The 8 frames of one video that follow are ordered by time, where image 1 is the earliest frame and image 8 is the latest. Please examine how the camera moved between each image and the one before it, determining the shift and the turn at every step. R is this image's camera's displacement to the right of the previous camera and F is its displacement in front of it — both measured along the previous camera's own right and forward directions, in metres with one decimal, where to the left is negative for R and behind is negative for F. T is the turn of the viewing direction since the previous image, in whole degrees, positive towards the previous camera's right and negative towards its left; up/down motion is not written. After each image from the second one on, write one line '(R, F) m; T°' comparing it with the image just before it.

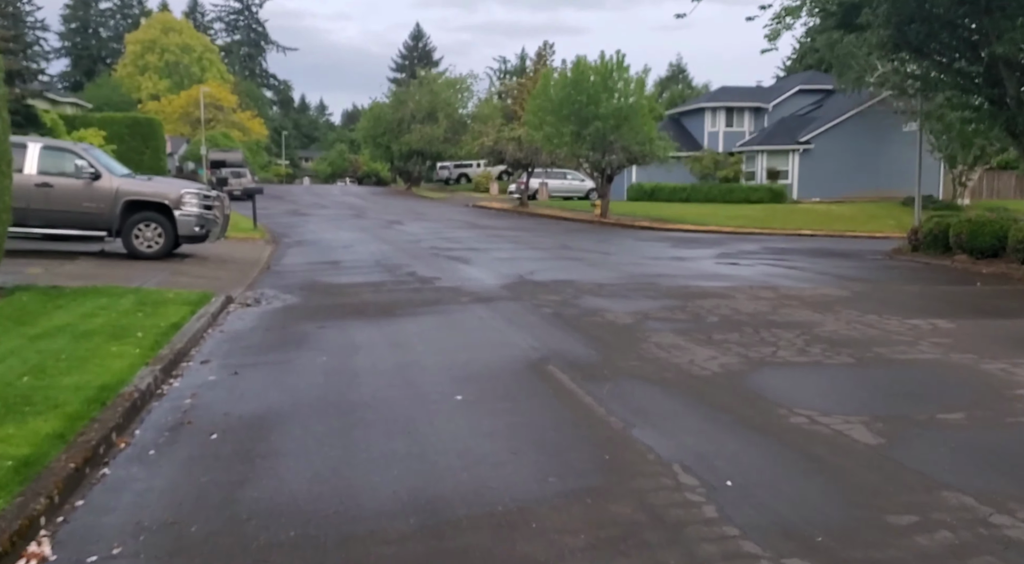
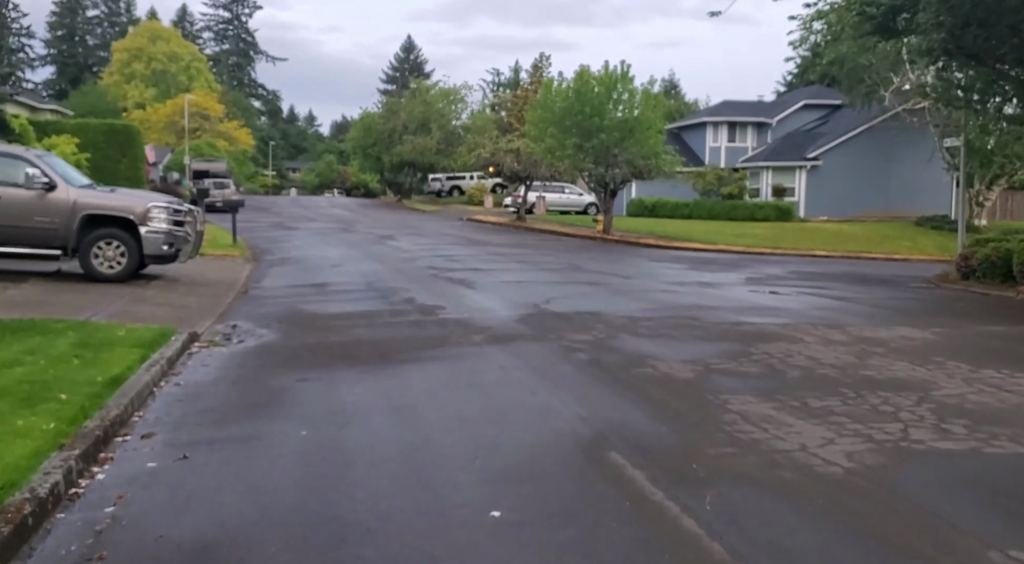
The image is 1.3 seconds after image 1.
(-0.4, +1.9) m; +1°
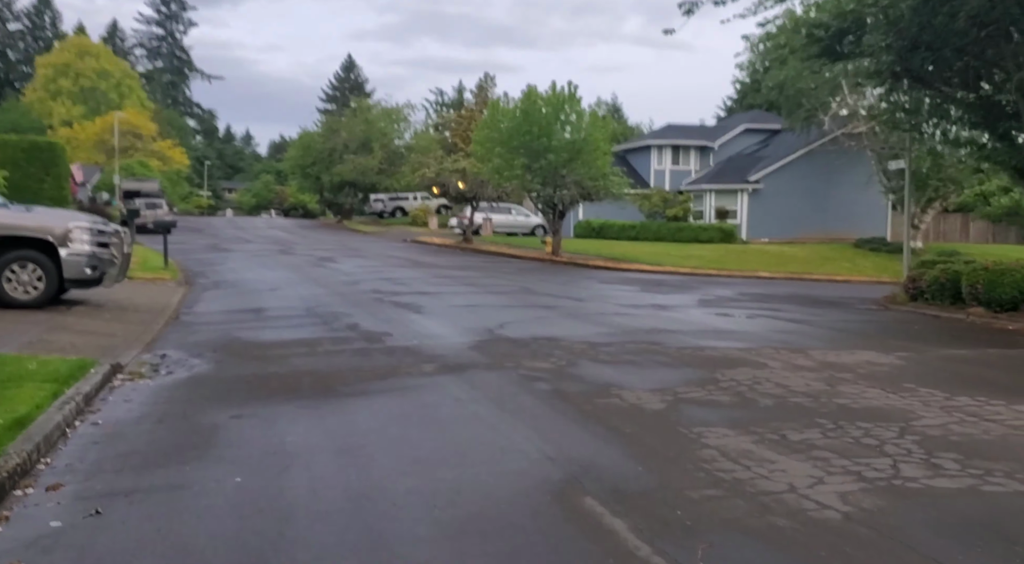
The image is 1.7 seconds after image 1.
(-0.1, +0.5) m; +4°
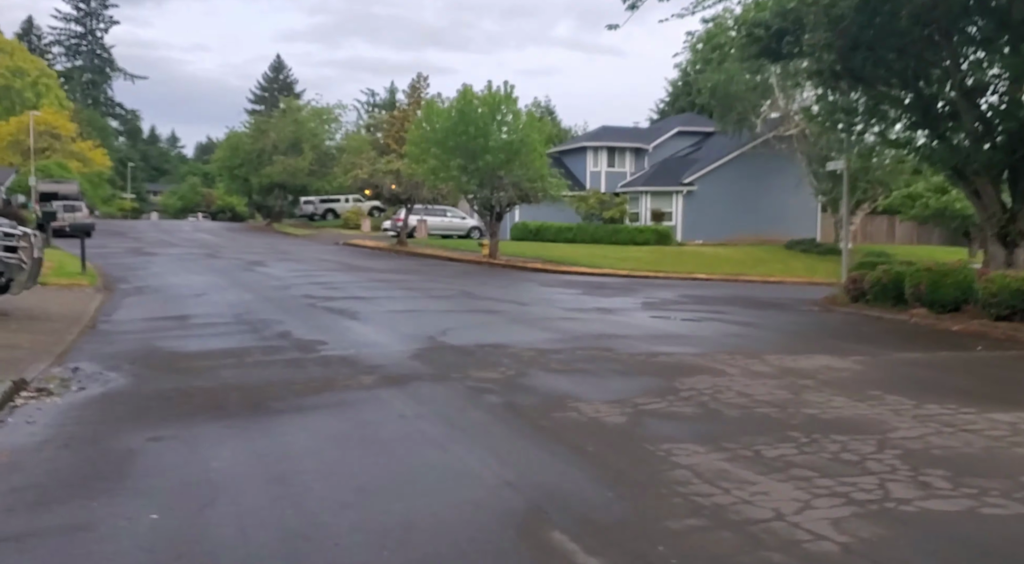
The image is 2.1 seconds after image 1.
(-0.1, +0.6) m; +4°
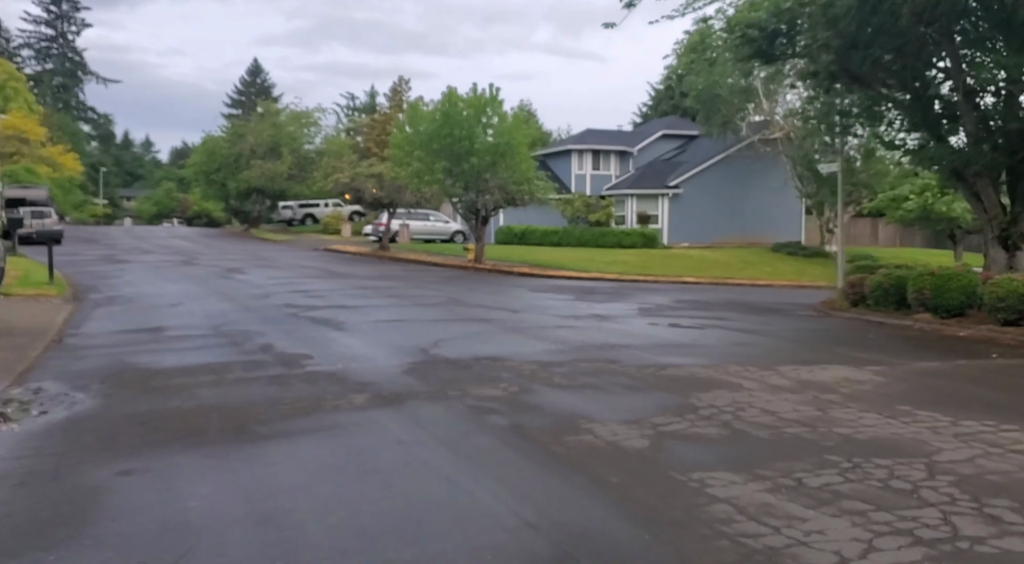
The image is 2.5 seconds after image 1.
(-0.2, +0.6) m; +1°
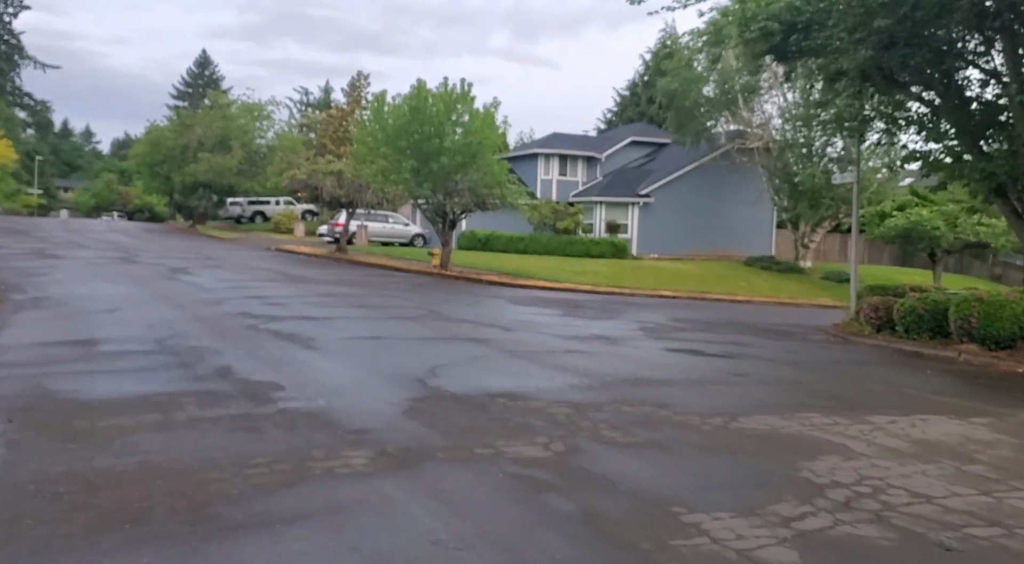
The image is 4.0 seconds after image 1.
(-0.7, +2.0) m; +3°
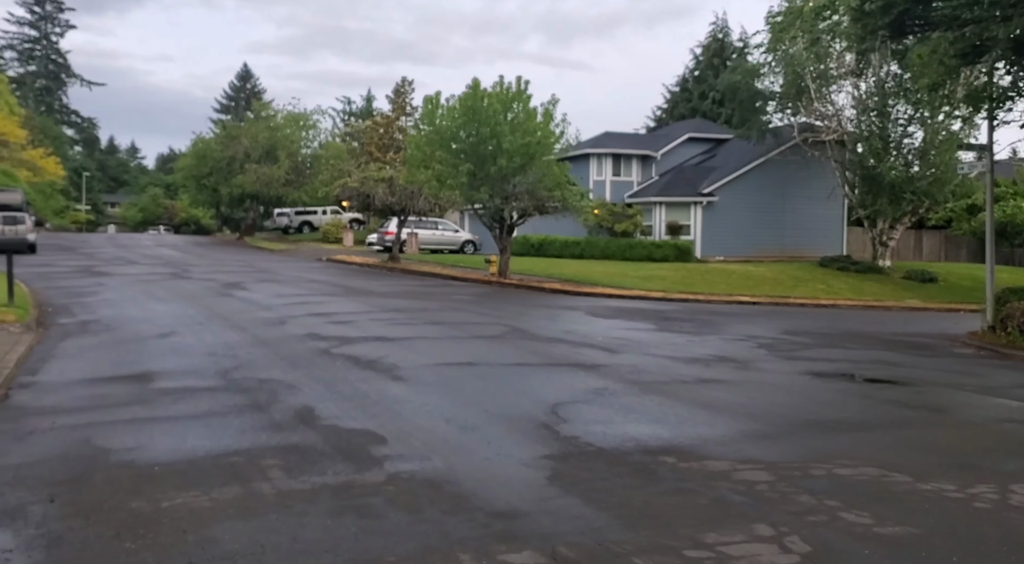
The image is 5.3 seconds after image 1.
(-0.9, +1.8) m; -3°
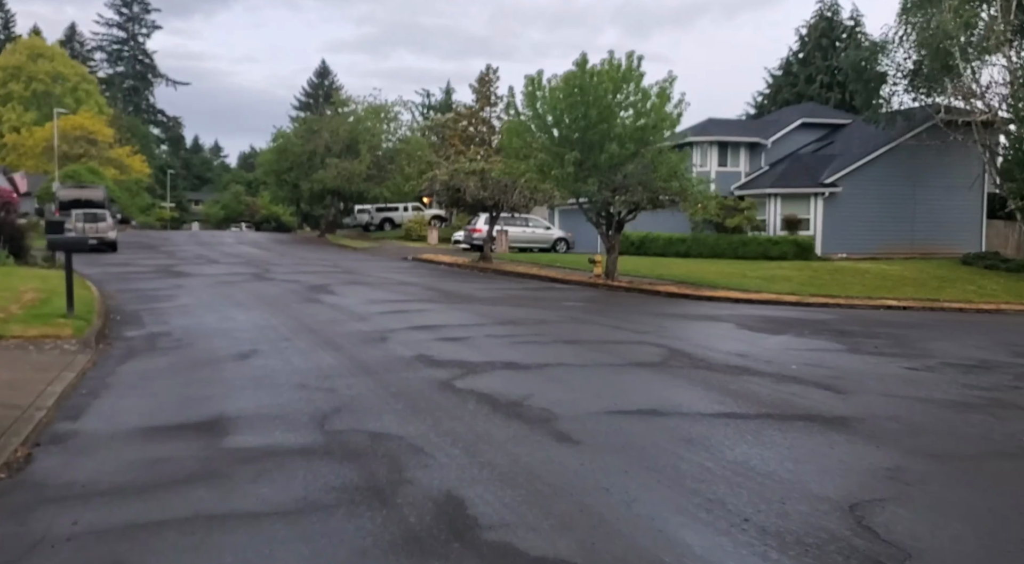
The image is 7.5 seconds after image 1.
(-1.2, +3.2) m; -5°
